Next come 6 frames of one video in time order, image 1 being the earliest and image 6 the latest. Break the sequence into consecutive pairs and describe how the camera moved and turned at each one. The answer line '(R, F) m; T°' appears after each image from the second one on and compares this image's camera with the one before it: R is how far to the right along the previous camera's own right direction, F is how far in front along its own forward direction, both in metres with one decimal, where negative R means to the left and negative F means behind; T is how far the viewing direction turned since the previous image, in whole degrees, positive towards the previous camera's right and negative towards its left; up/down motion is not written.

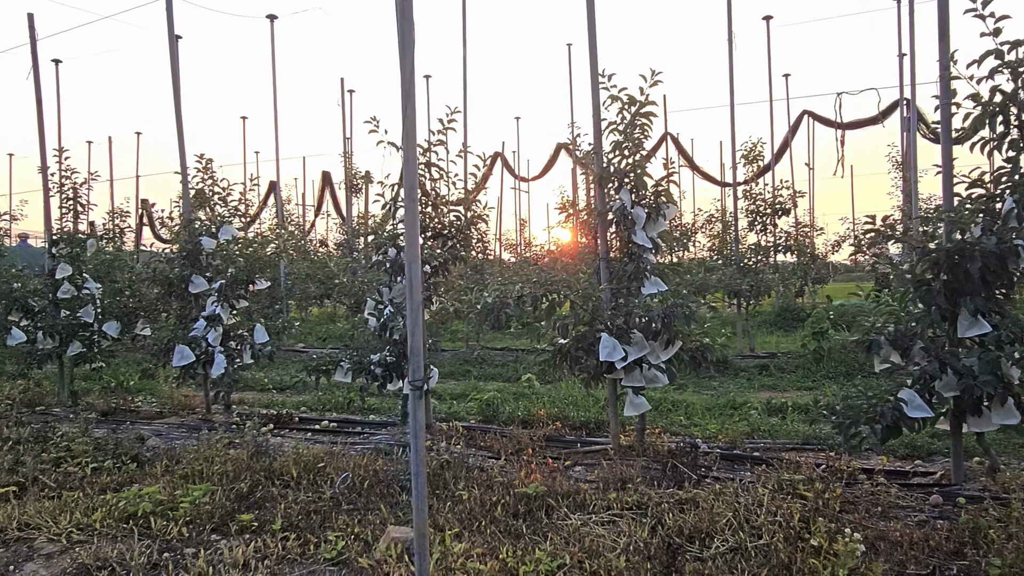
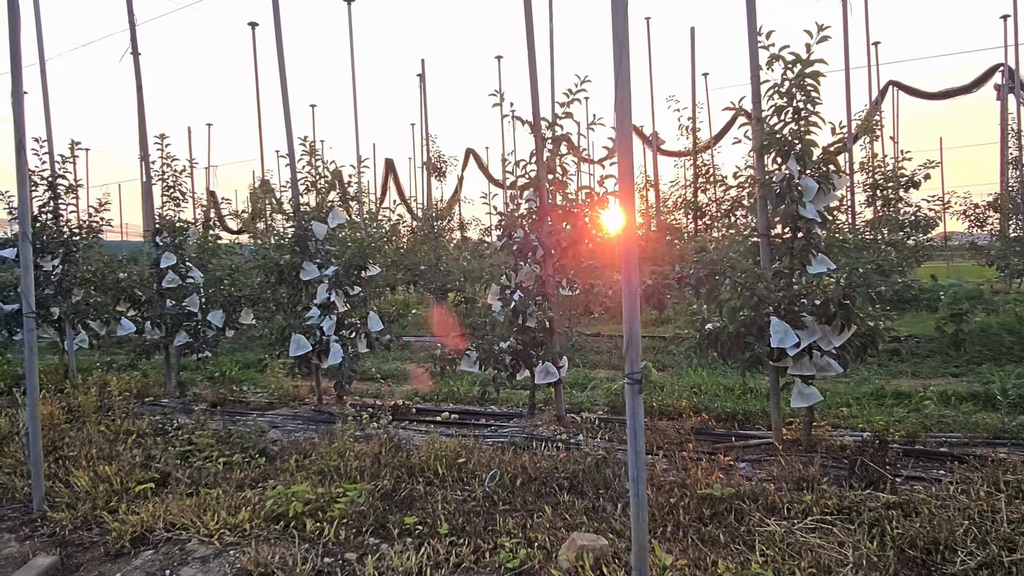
(-0.6, +0.3) m; -4°
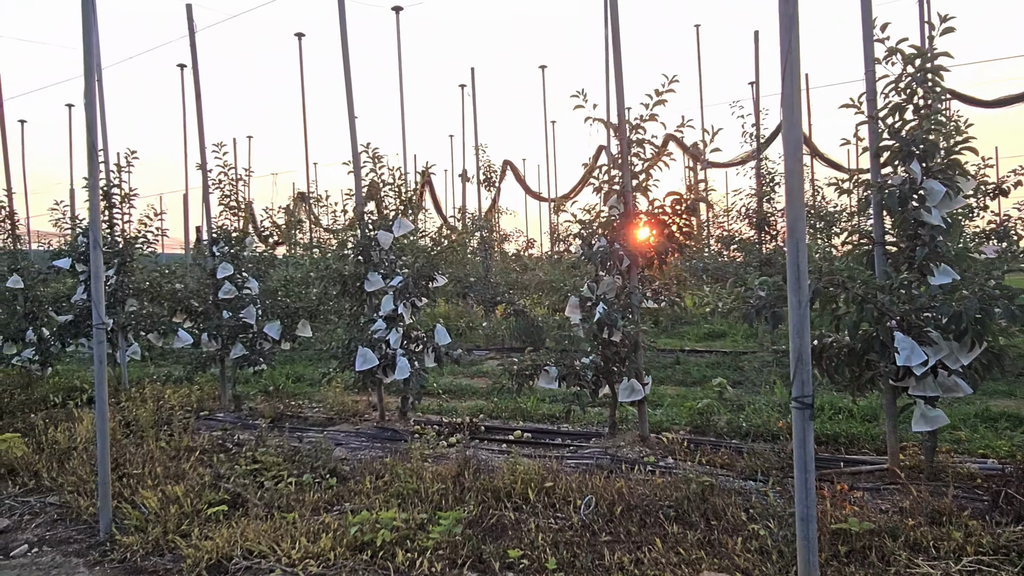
(-0.3, +0.2) m; -2°
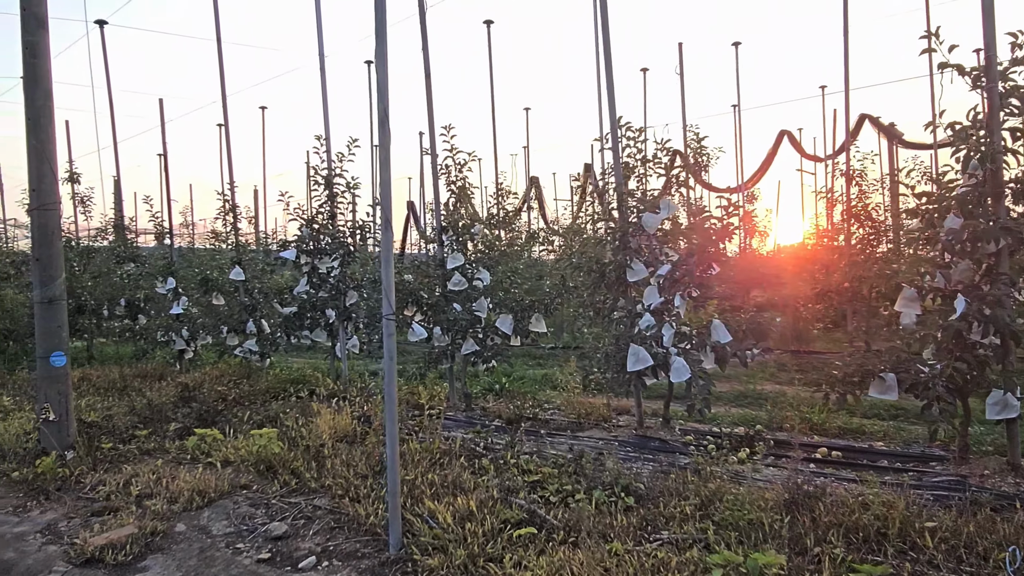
(-0.9, +0.6) m; -11°
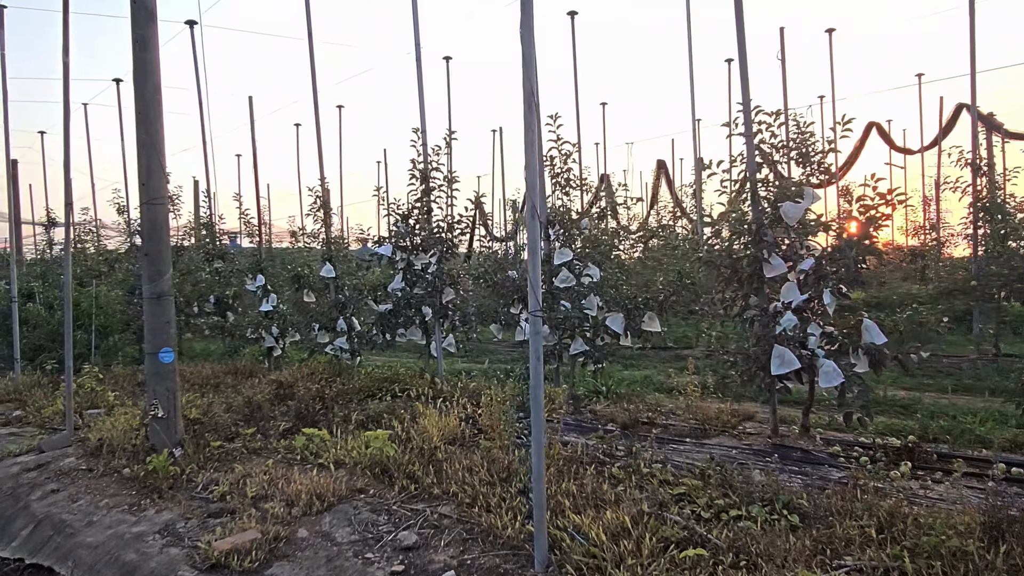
(-0.4, +0.3) m; -4°
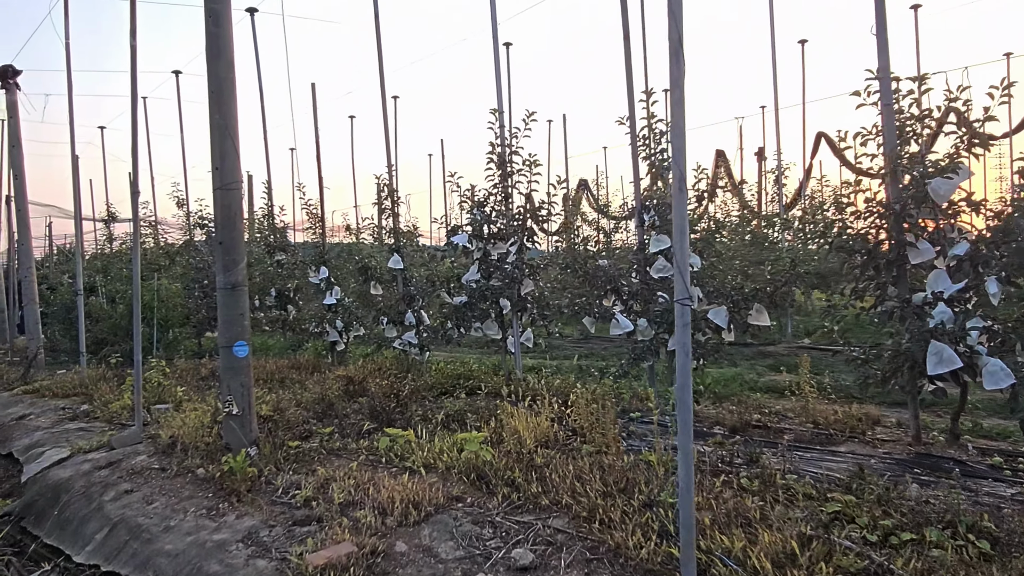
(-0.4, +0.4) m; -3°
